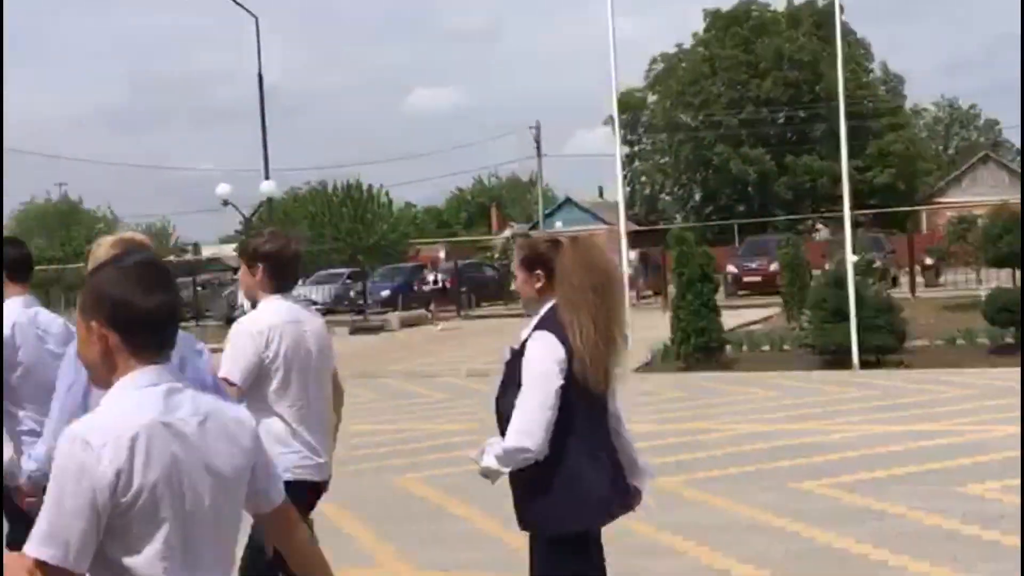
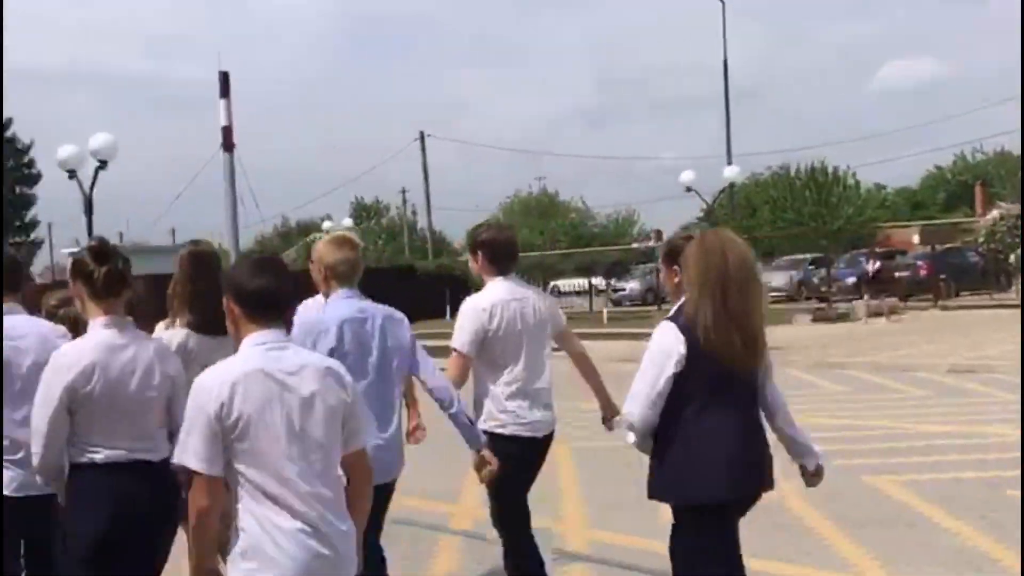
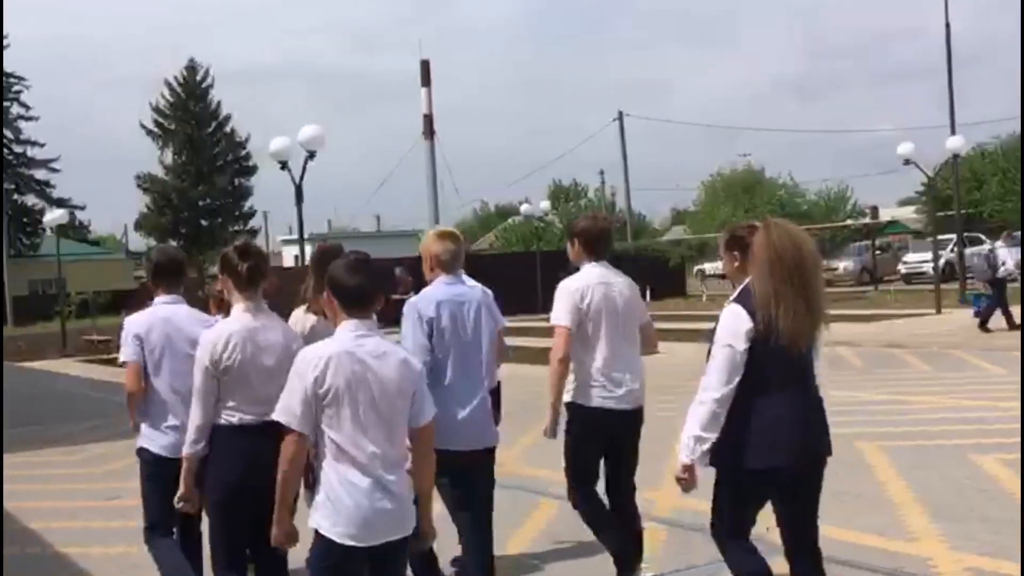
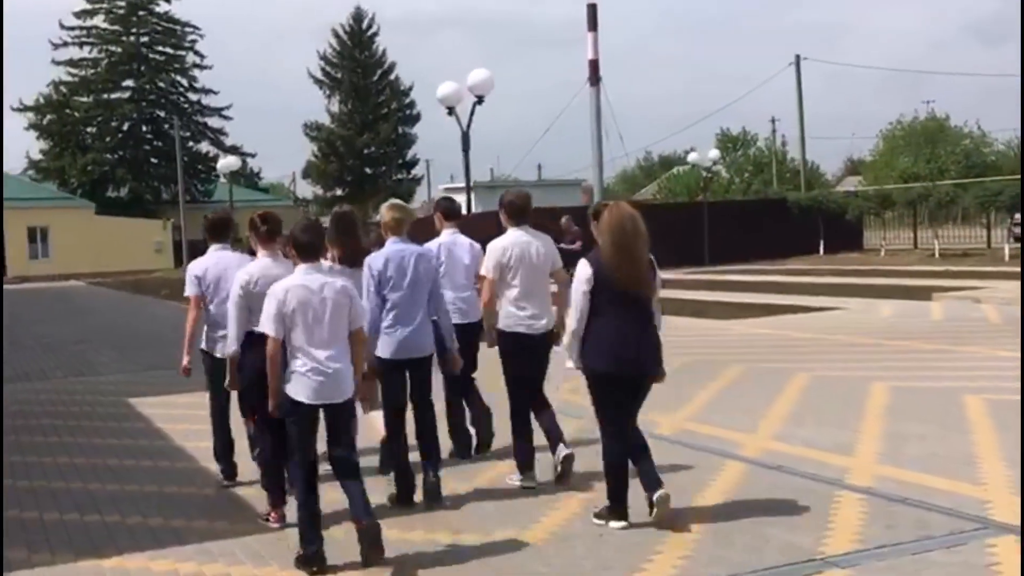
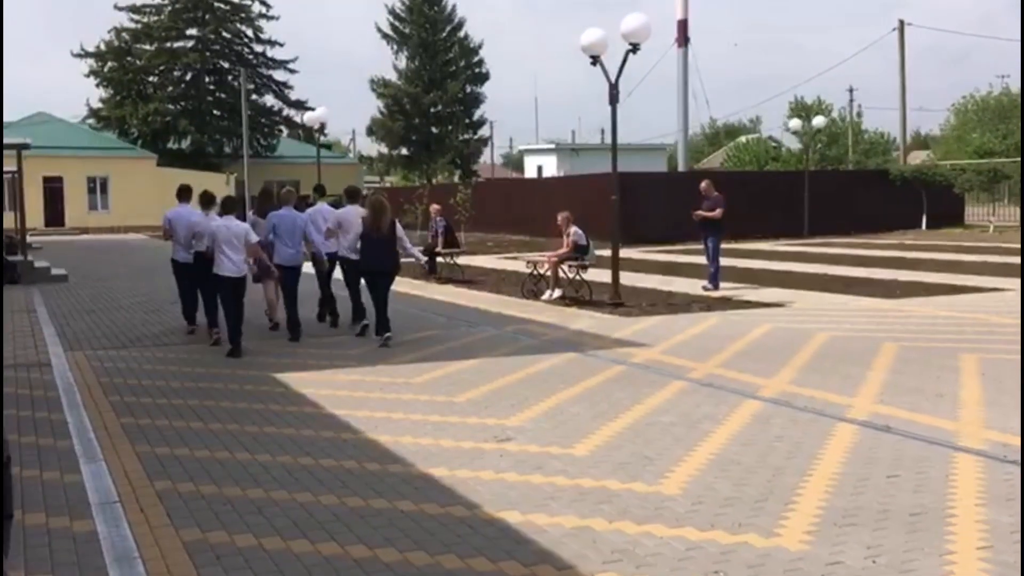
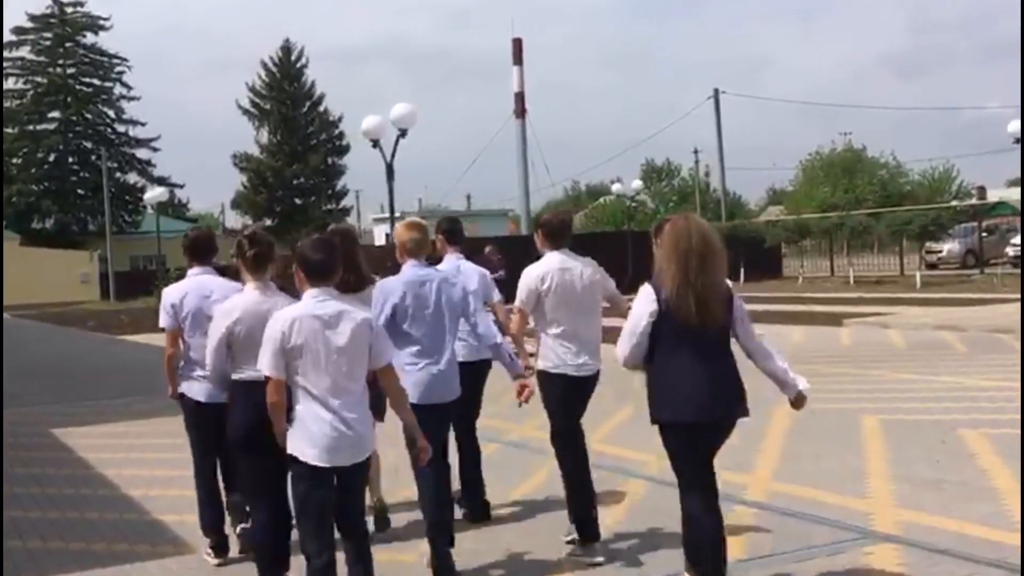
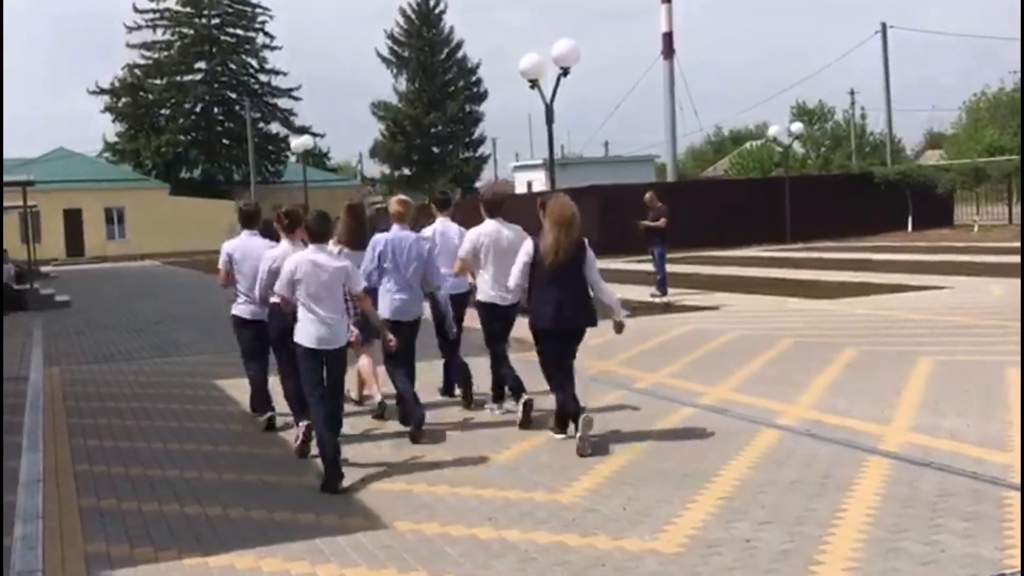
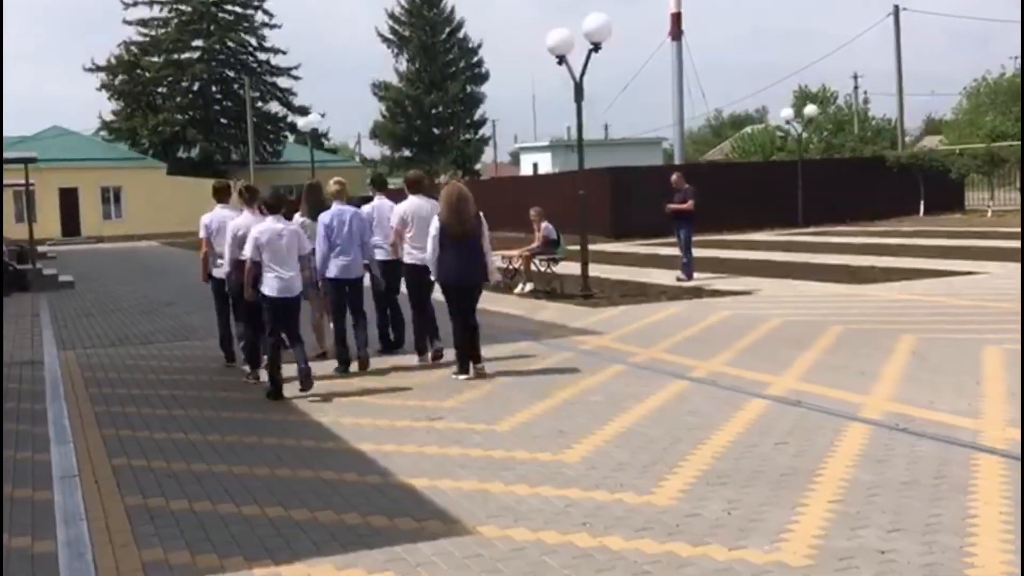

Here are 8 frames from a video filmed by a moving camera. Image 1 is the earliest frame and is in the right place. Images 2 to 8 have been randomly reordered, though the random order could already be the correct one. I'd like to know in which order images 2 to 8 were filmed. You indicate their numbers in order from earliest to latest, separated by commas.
2, 3, 6, 4, 7, 8, 5
